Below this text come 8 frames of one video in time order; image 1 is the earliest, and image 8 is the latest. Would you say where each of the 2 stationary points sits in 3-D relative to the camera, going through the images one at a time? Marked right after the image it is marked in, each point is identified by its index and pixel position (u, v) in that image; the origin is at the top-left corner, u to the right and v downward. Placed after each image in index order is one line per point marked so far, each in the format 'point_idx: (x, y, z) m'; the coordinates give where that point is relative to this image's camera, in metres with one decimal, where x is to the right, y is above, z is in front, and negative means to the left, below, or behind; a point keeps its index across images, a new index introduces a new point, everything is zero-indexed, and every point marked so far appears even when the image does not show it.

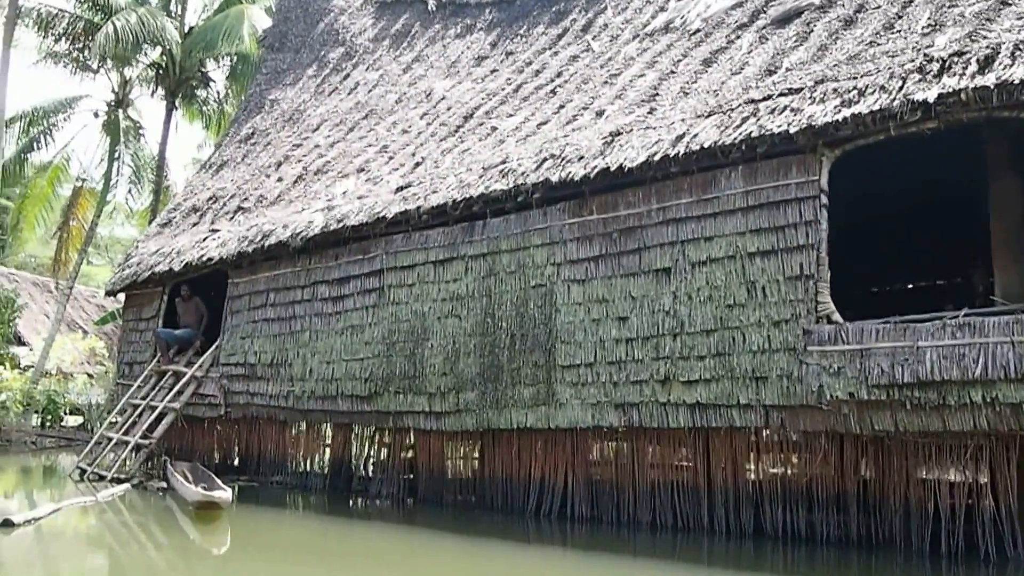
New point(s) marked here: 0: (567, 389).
0: (+0.4, -0.8, +7.5) m
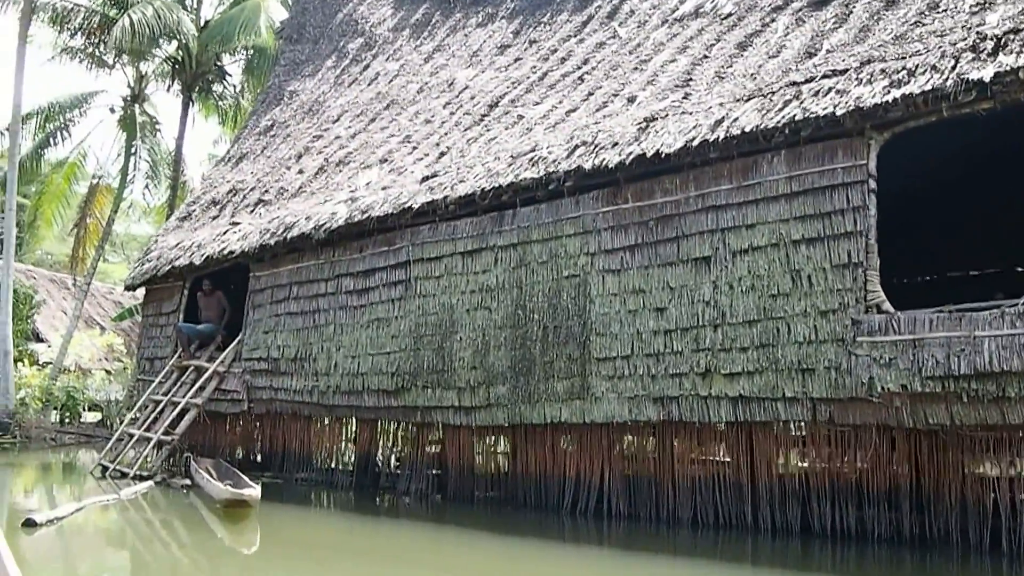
0: (+0.7, -0.7, +7.2) m
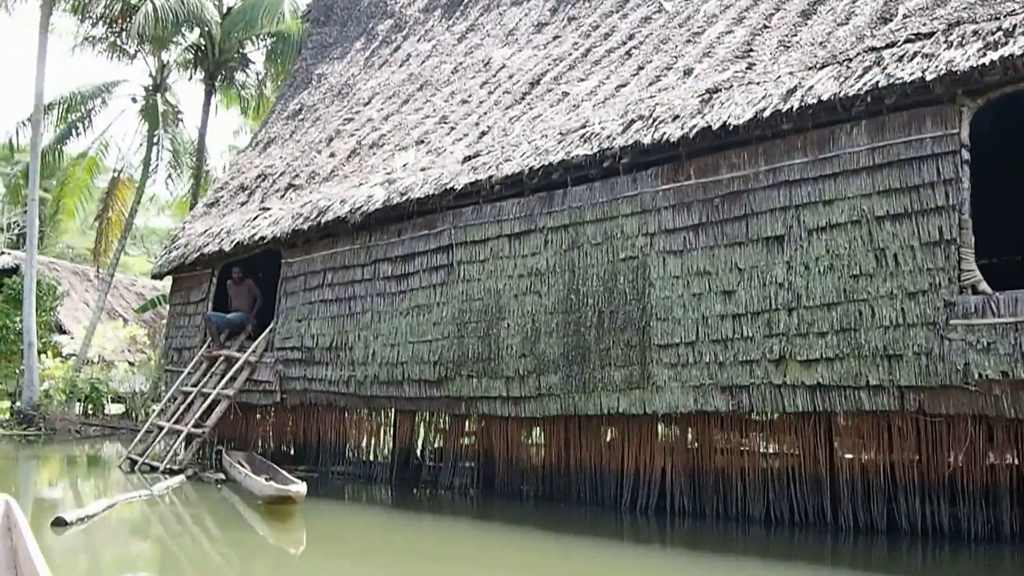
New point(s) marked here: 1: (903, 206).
0: (+1.1, -0.6, +6.8) m
1: (+2.5, +0.5, +5.9) m
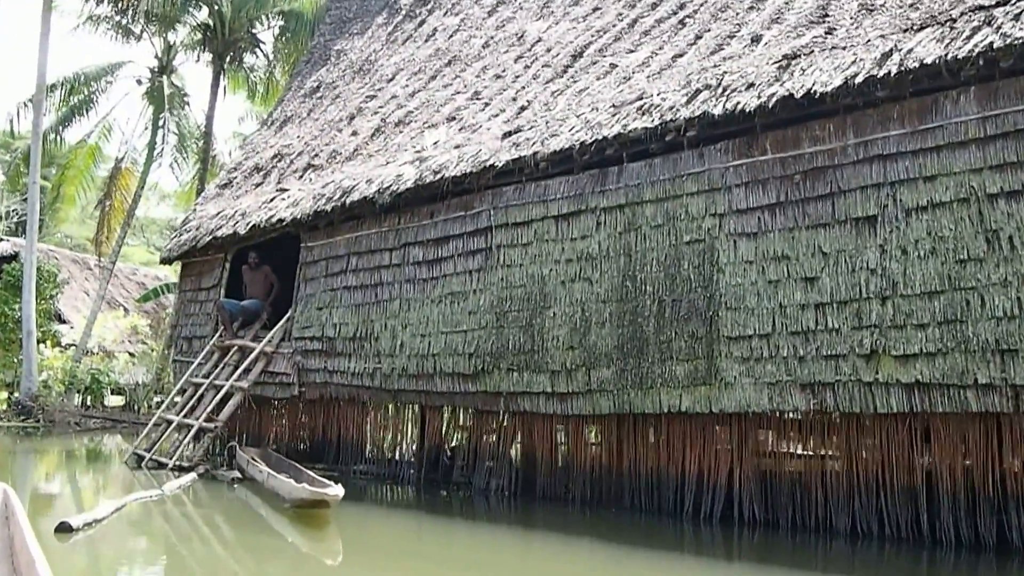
0: (+1.5, -0.5, +6.1) m
1: (+2.9, +0.6, +5.2) m
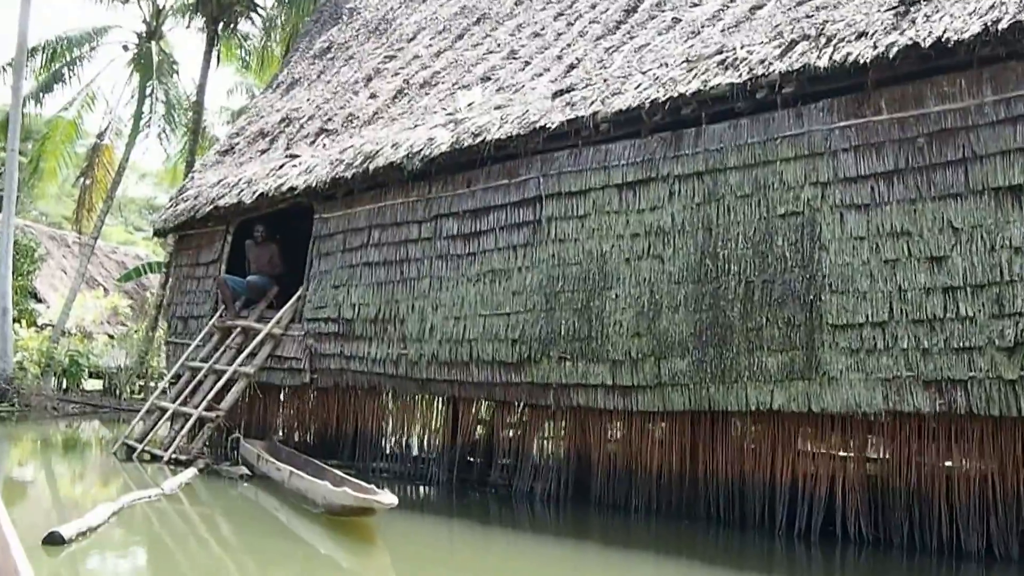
0: (+1.9, -0.4, +5.3) m
1: (+3.3, +0.7, +4.4) m
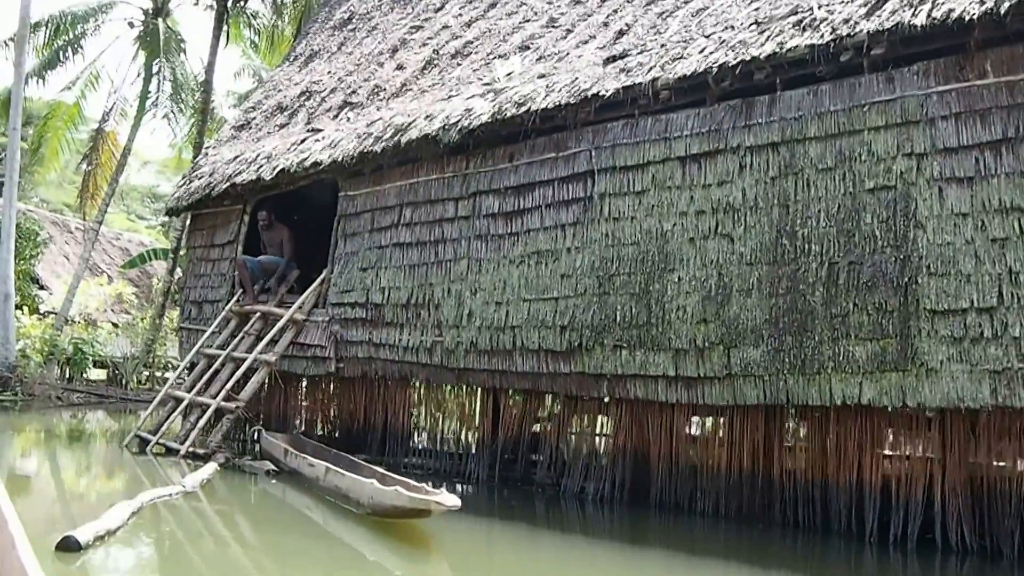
0: (+2.2, -0.3, +4.8) m
1: (+3.7, +0.8, +3.8) m
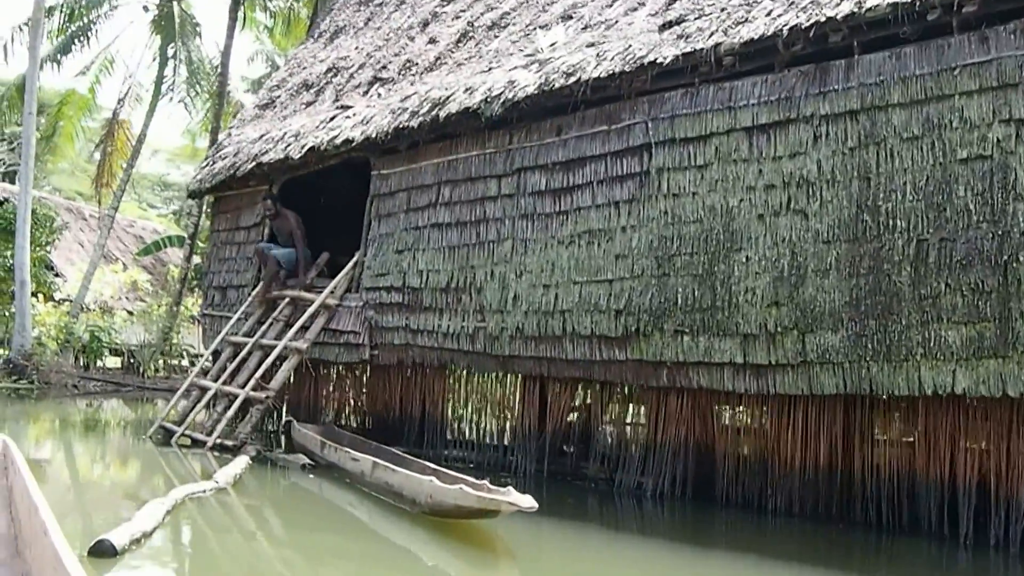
0: (+2.5, -0.2, +4.3) m
1: (+4.0, +0.9, +3.4) m
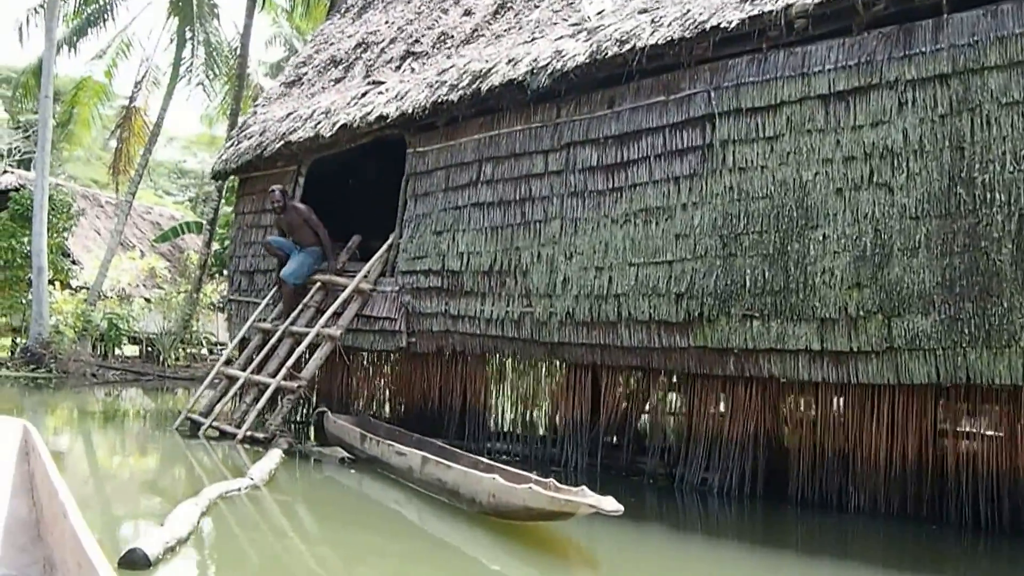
0: (+2.8, -0.1, +3.9) m
1: (+4.2, +0.9, +2.9) m
